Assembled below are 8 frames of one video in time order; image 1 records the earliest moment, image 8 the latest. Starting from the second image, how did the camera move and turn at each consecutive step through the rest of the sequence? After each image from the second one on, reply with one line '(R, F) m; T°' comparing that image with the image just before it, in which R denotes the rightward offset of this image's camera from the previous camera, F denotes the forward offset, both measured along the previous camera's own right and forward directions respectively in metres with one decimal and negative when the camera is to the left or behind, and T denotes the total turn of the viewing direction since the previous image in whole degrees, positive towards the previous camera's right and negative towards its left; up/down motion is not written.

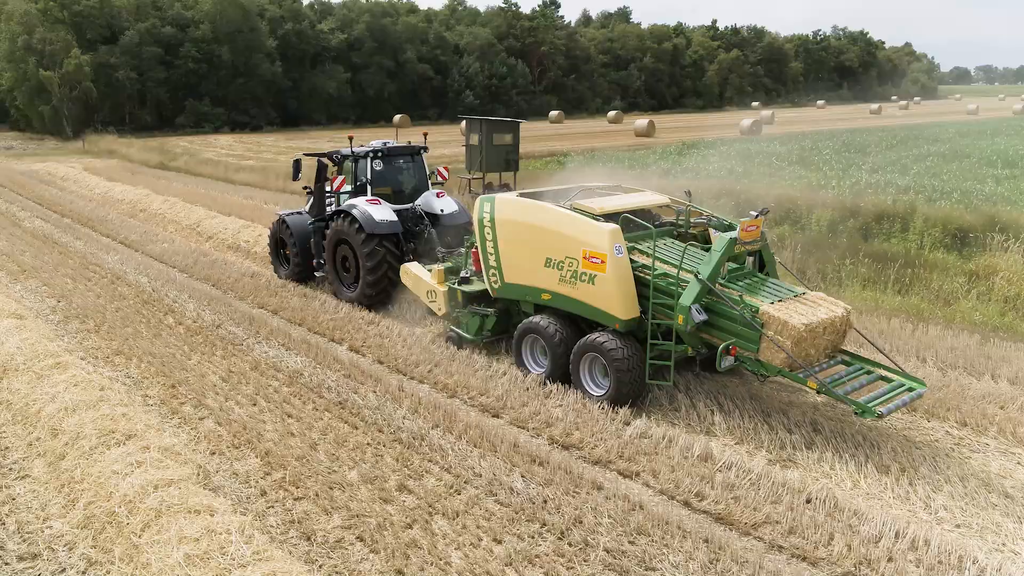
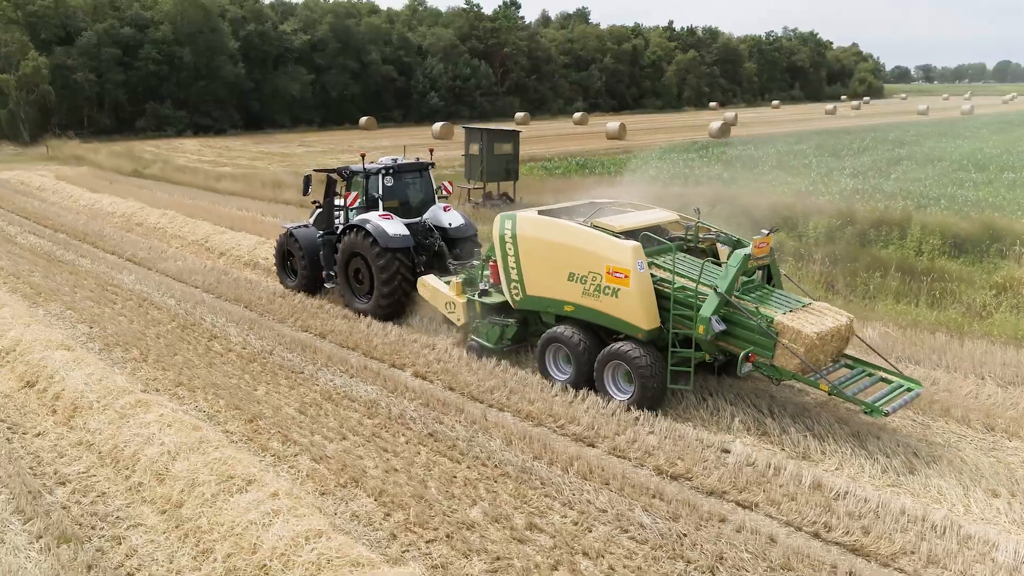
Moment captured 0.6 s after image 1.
(-0.8, 0.0) m; +3°
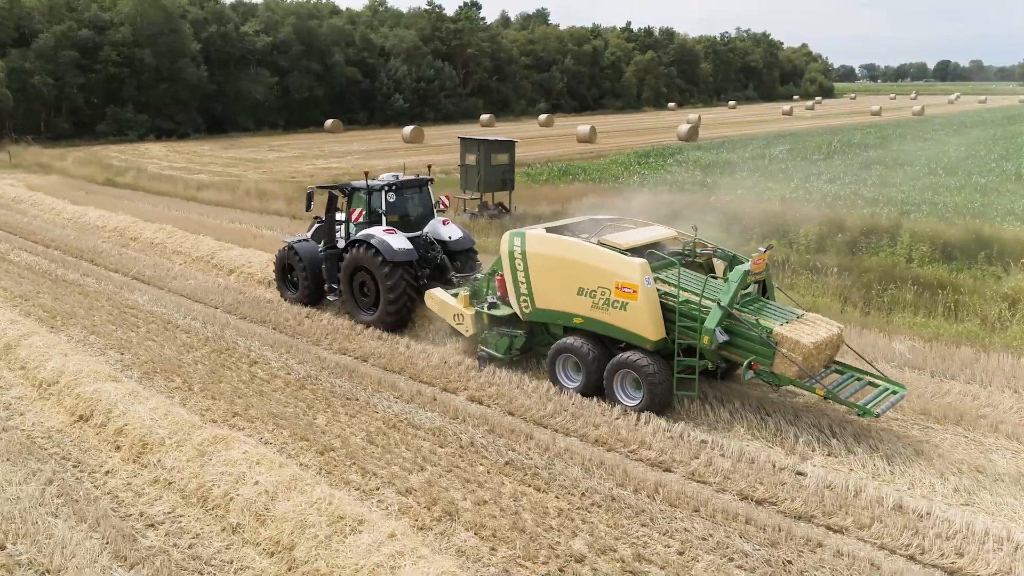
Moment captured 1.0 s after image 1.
(-0.7, 0.0) m; +3°
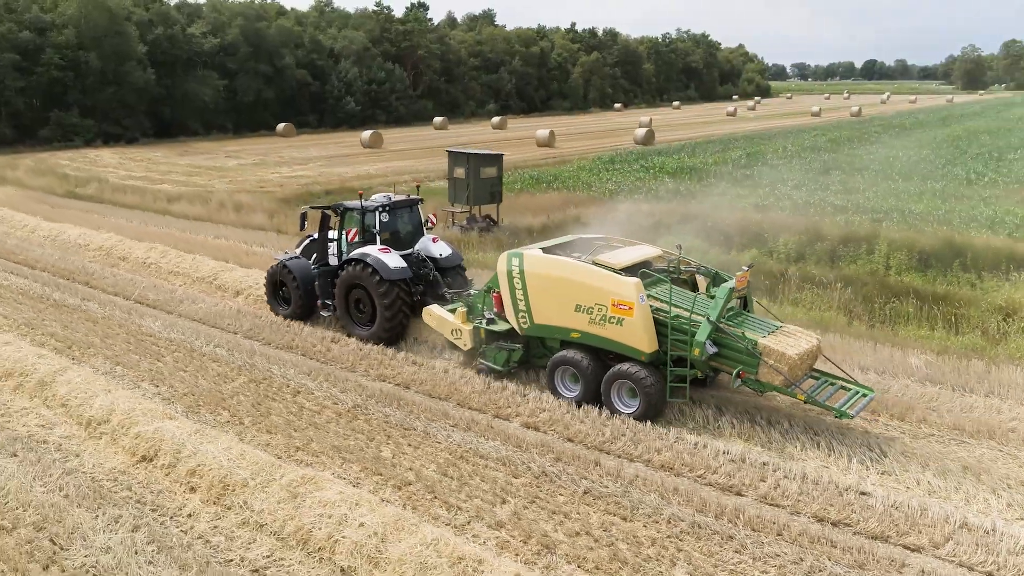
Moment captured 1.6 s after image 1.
(-0.8, -0.1) m; +4°
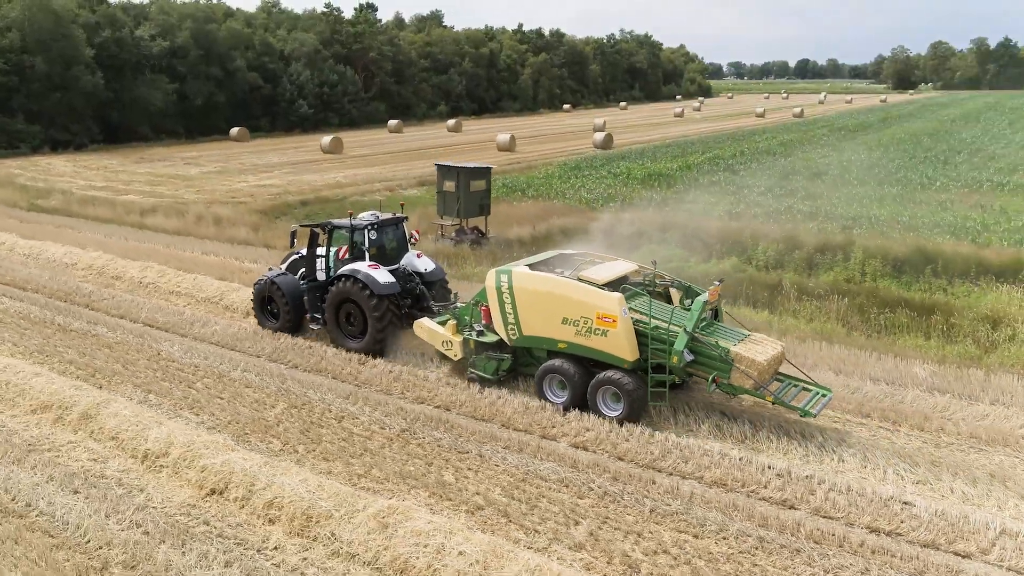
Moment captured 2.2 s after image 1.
(-0.8, -0.2) m; +4°
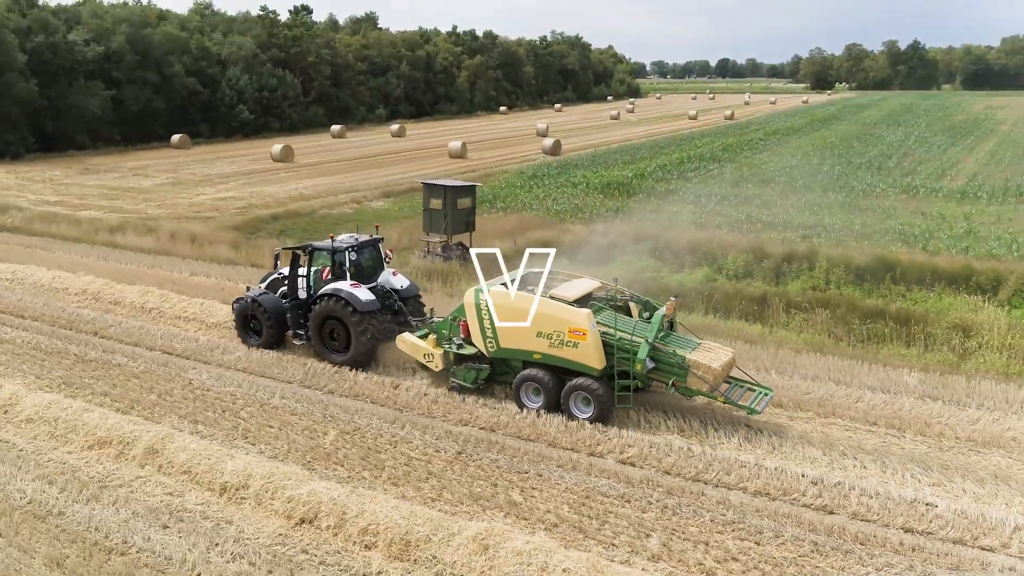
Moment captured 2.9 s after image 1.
(-1.0, -0.5) m; +5°
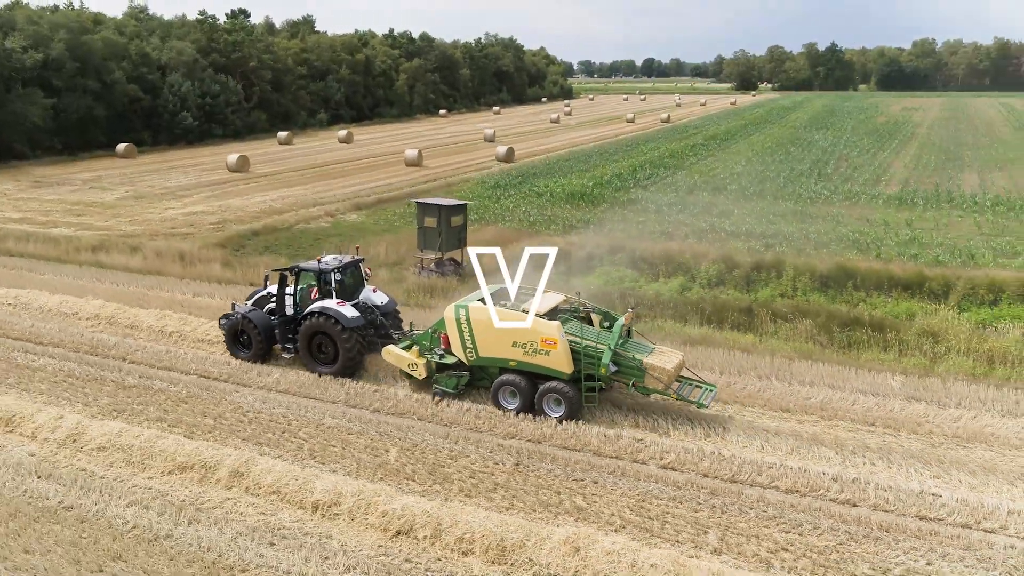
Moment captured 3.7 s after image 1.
(-1.1, -0.7) m; +5°
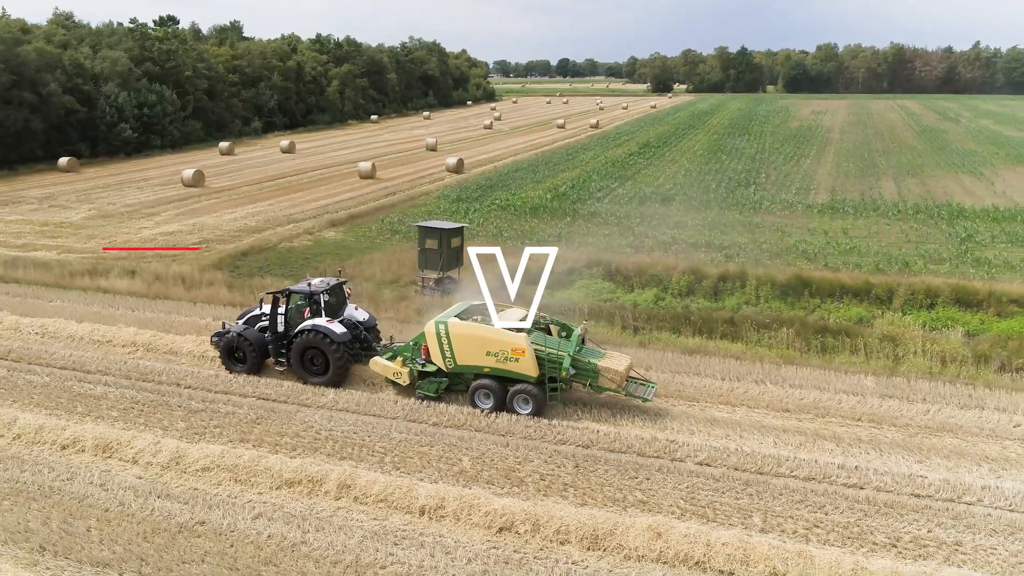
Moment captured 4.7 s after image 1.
(-1.6, -1.3) m; +6°
